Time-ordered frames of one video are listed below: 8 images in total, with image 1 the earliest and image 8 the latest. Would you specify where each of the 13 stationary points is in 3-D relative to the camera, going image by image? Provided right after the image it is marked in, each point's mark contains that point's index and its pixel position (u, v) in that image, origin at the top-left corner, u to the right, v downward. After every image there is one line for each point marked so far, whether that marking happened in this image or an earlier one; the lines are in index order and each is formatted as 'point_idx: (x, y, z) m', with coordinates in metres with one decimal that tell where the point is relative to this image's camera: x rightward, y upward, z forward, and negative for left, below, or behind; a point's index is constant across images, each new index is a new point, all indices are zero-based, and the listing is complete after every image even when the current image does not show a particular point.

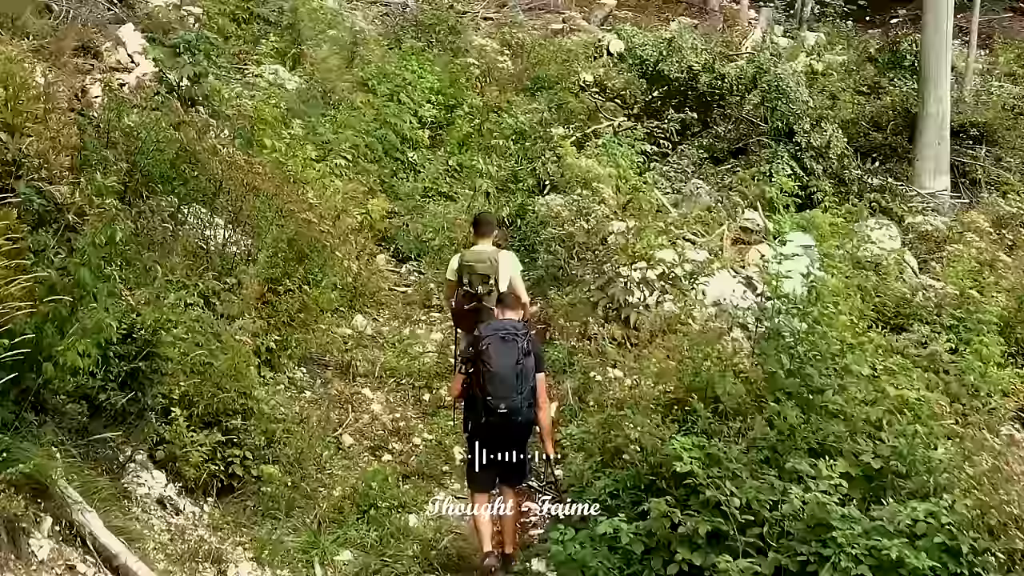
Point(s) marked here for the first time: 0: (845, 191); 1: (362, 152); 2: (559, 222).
0: (+3.4, +1.0, +8.8) m
1: (-1.5, +1.3, +8.4) m
2: (+0.4, +0.6, +7.2) m
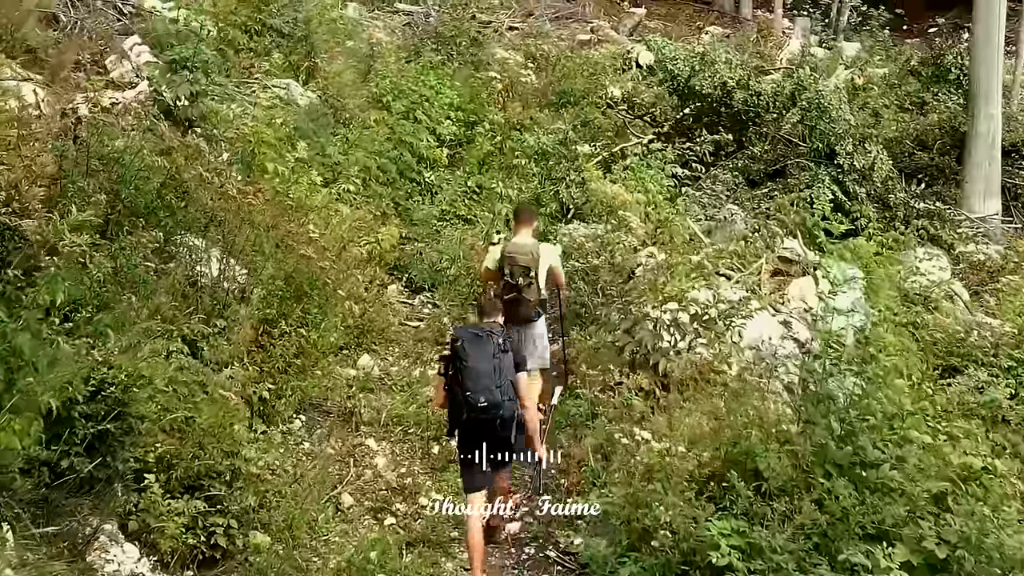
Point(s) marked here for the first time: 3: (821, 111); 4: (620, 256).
0: (+3.6, +0.7, +8.2) m
1: (-1.3, +1.1, +7.9) m
2: (+0.5, +0.3, +6.6) m
3: (+3.1, +1.8, +8.6) m
4: (+0.8, +0.2, +6.5) m
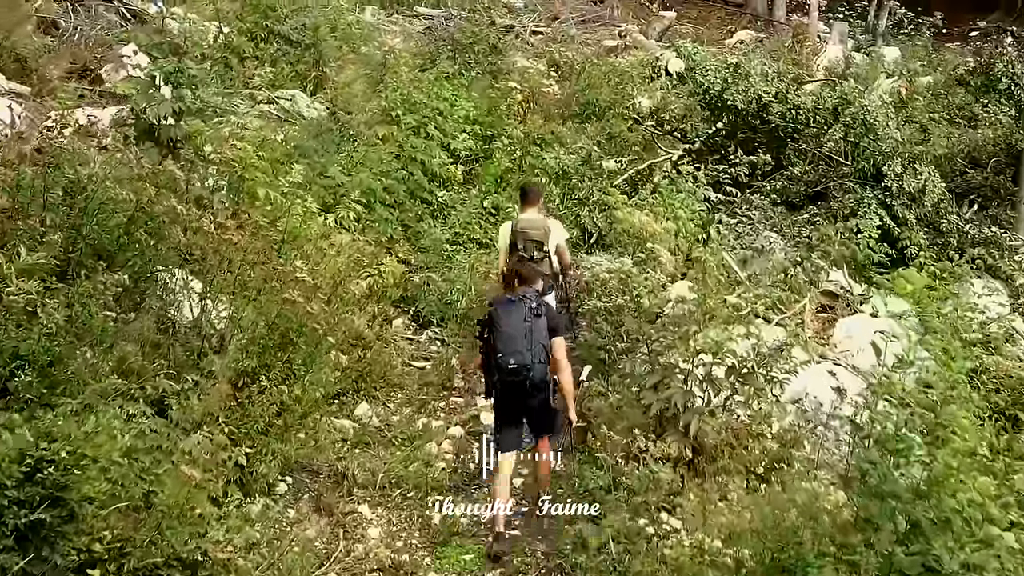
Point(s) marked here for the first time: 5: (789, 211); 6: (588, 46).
0: (+3.7, +0.4, +7.4) m
1: (-1.2, +0.8, +7.3) m
2: (+0.6, 0.0, +6.0) m
3: (+3.3, +1.5, +7.8) m
4: (+0.9, -0.1, +5.8) m
5: (+2.5, +0.7, +7.7) m
6: (+1.2, +3.9, +13.6) m
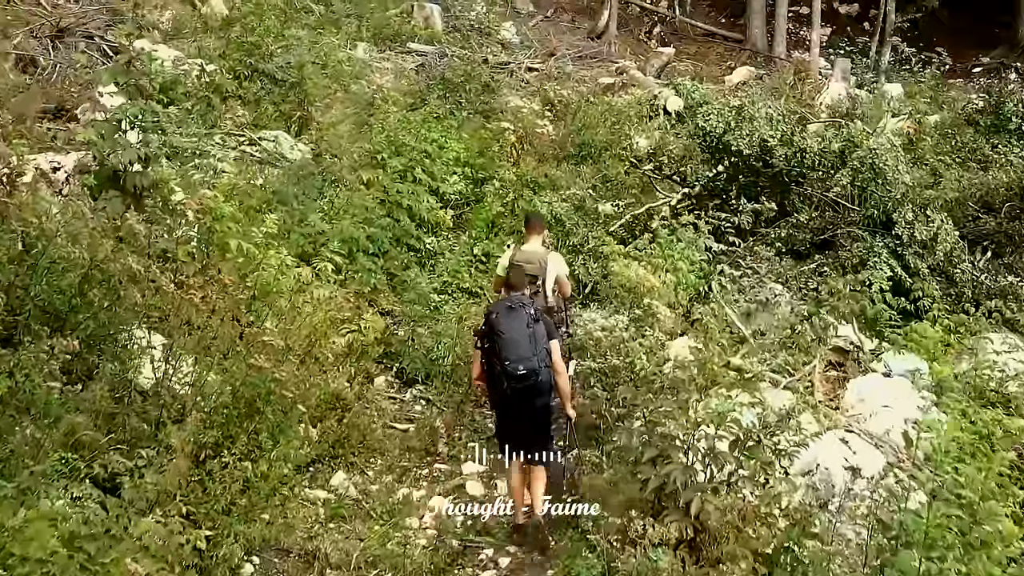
0: (+3.7, -0.1, +7.1) m
1: (-1.2, +0.4, +6.9) m
2: (+0.6, -0.4, +5.6) m
3: (+3.2, +1.0, +7.5) m
4: (+0.9, -0.4, +5.4) m
5: (+2.4, +0.2, +7.3) m
6: (+1.1, +3.2, +13.3) m
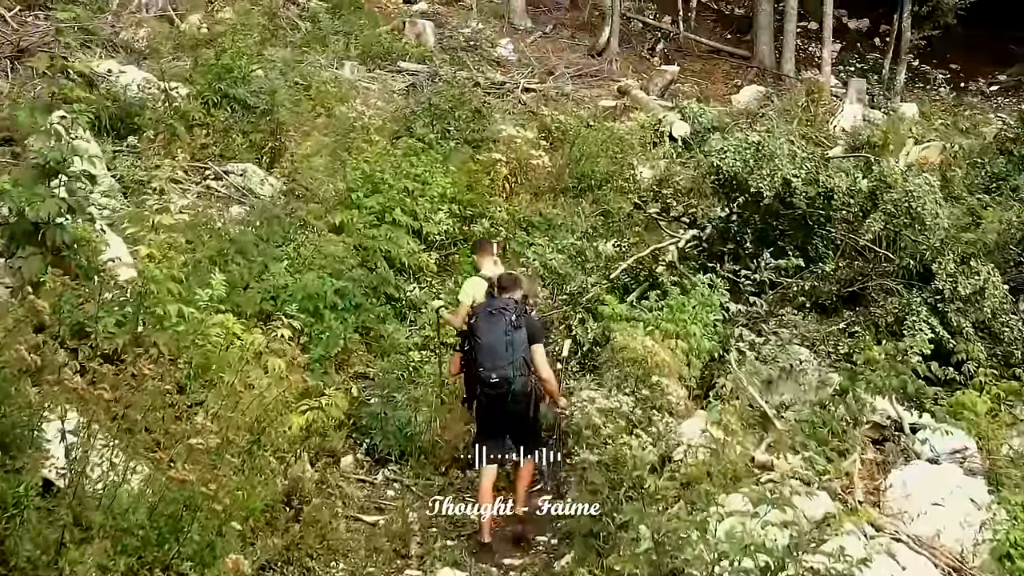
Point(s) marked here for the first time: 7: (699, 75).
0: (+3.6, -0.5, +6.2) m
1: (-1.3, -0.1, +6.1) m
2: (+0.5, -0.8, +4.7) m
3: (+3.1, +0.6, +6.7) m
4: (+0.8, -0.9, +4.6) m
5: (+2.3, -0.2, +6.5) m
6: (+1.1, +2.7, +12.5) m
7: (+3.7, +4.2, +16.8) m
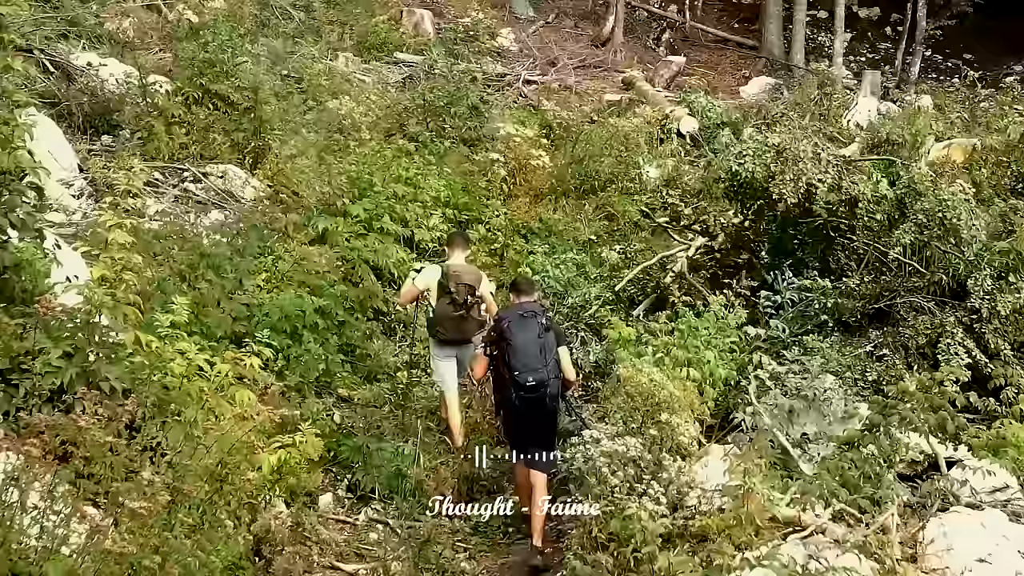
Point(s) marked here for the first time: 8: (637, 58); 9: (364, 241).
0: (+3.5, -0.6, +5.7) m
1: (-1.3, -0.2, +5.6) m
2: (+0.4, -1.0, +4.2) m
3: (+3.1, +0.4, +6.1) m
4: (+0.7, -1.0, +4.1) m
5: (+2.3, -0.3, +6.0) m
6: (+1.1, +2.6, +12.0) m
7: (+3.7, +4.2, +16.2) m
8: (+2.2, +4.1, +15.2) m
9: (-1.1, +0.4, +6.5) m
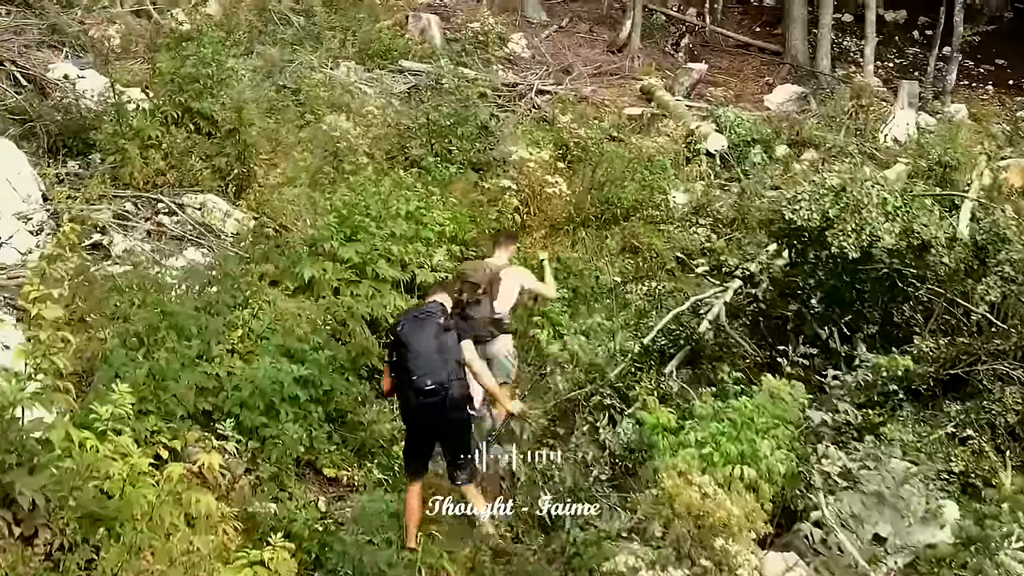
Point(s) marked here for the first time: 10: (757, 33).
0: (+3.6, -1.0, +4.8) m
1: (-1.3, -0.6, +4.7) m
2: (+0.5, -1.3, +3.4) m
3: (+3.2, +0.1, +5.2) m
4: (+0.8, -1.4, +3.2) m
5: (+2.4, -0.7, +5.1) m
6: (+1.2, +2.3, +11.1) m
7: (+3.9, +3.8, +15.4) m
8: (+2.4, +3.7, +14.3) m
9: (-1.0, 0.0, +5.7) m
10: (+5.1, +5.3, +17.8) m
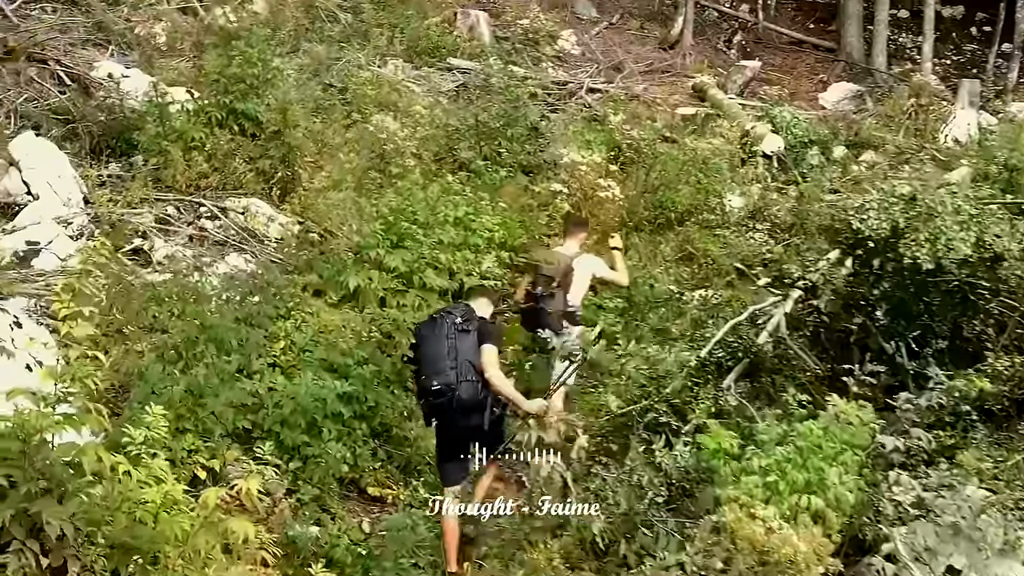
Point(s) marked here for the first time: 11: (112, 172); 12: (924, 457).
0: (+3.9, -1.1, +4.3) m
1: (-1.0, -0.6, +4.5) m
2: (+0.7, -1.4, +3.0) m
3: (+3.5, -0.1, +4.8) m
4: (+1.0, -1.5, +2.9) m
5: (+2.7, -0.8, +4.7) m
6: (+1.9, +2.2, +10.7) m
7: (+4.7, +3.7, +14.8) m
8: (+3.2, +3.6, +13.9) m
9: (-0.7, -0.1, +5.4) m
10: (+6.1, +5.2, +17.2) m
11: (-3.2, +0.9, +6.8) m
12: (+2.2, -0.8, +4.5) m
